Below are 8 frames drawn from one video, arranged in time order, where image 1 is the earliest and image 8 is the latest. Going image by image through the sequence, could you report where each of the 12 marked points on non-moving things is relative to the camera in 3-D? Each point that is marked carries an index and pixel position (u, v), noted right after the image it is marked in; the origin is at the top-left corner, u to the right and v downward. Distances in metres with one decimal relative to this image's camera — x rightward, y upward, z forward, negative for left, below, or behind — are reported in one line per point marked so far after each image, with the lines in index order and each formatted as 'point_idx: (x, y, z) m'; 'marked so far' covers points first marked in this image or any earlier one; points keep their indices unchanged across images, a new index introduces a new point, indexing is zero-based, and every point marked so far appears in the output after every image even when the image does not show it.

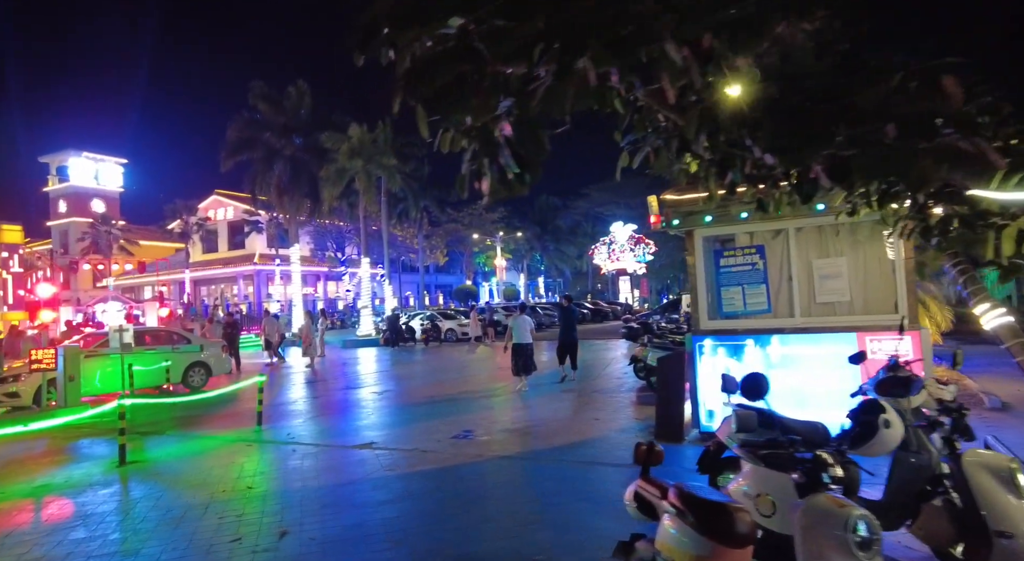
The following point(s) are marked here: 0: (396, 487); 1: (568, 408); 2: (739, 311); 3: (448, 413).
0: (-1.1, -2.0, +6.1) m
1: (+0.9, -2.0, +10.2) m
2: (+2.5, -0.3, +7.0) m
3: (-1.0, -2.1, +10.2) m
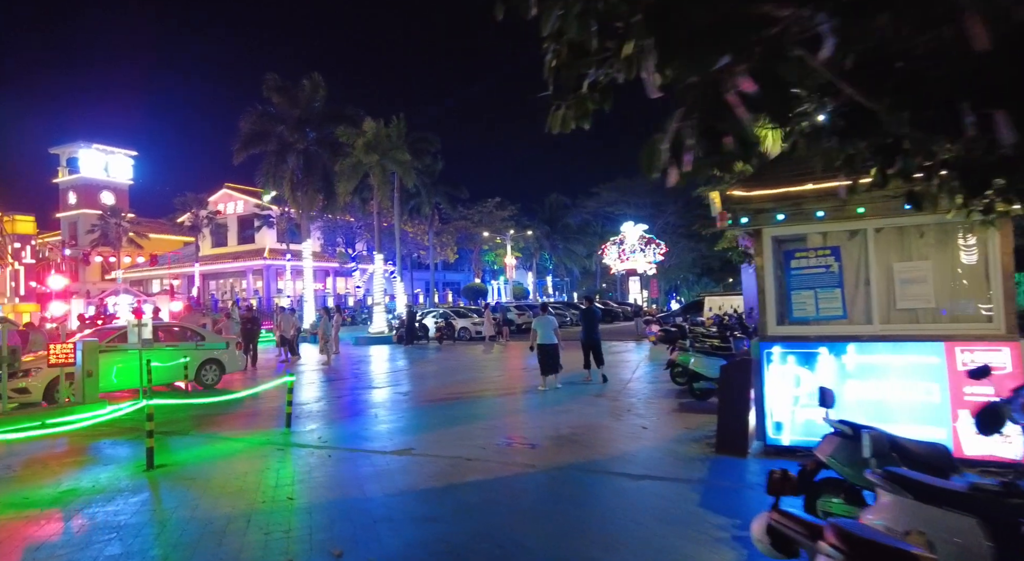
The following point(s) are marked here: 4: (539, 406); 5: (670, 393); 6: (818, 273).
0: (-0.6, -2.0, +5.7) m
1: (+1.5, -2.0, +9.7) m
2: (+3.1, -0.4, +6.5) m
3: (-0.4, -2.1, +9.8) m
4: (+0.5, -2.1, +10.6) m
5: (+2.8, -2.0, +11.1) m
6: (+3.2, +0.1, +6.5) m
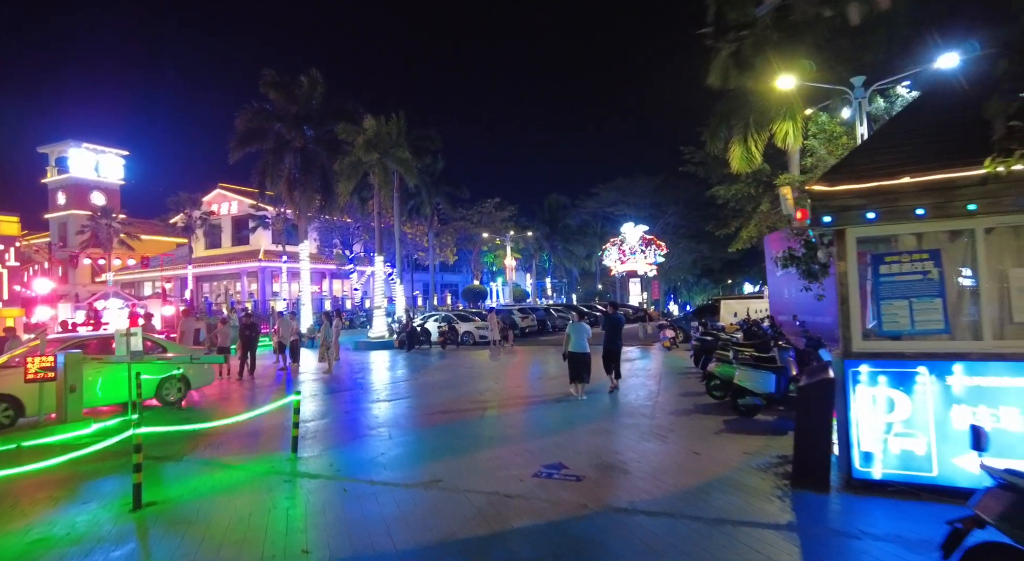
0: (-0.1, -2.0, +4.7) m
1: (+1.9, -2.1, +8.8) m
2: (+3.5, -0.4, +5.6) m
3: (0.0, -2.2, +8.8) m
4: (+0.9, -2.2, +9.7) m
5: (+3.2, -2.1, +10.2) m
6: (+3.6, 0.0, +5.6) m
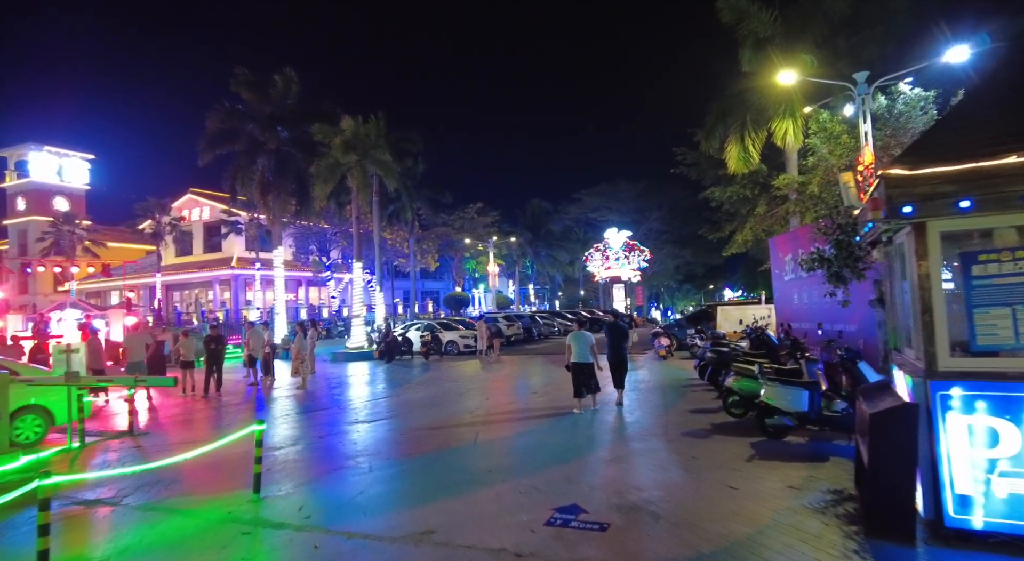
0: (0.0, -2.1, +3.6) m
1: (+1.9, -2.2, +7.7) m
2: (+3.6, -0.5, +4.6) m
3: (0.0, -2.3, +7.7) m
4: (+0.9, -2.3, +8.6) m
5: (+3.2, -2.1, +9.1) m
6: (+3.7, 0.0, +4.6) m
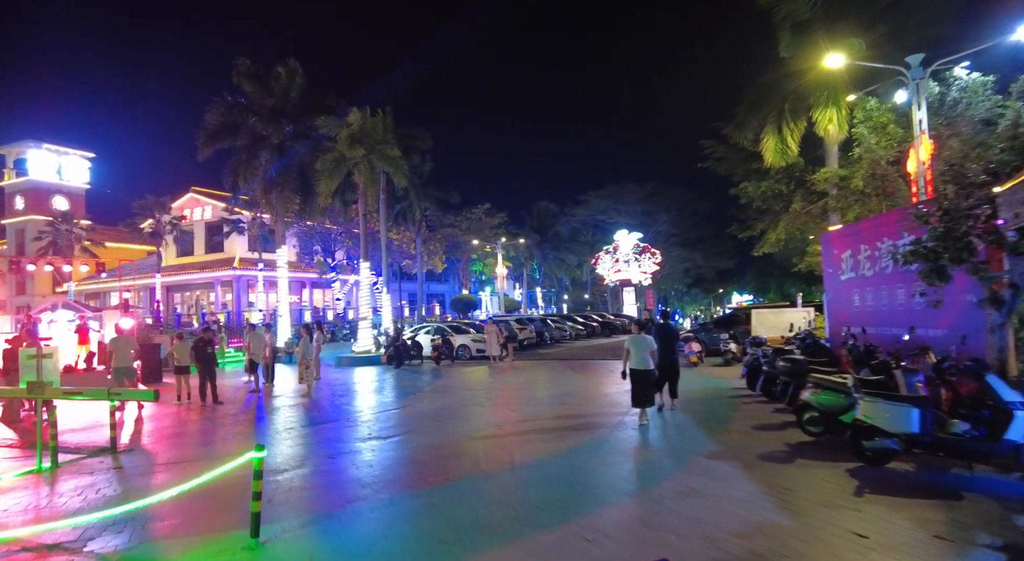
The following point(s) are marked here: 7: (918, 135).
0: (+0.5, -2.0, +2.2) m
1: (+2.4, -2.1, +6.4) m
2: (+4.1, -0.4, +3.2) m
3: (+0.5, -2.2, +6.3) m
4: (+1.4, -2.2, +7.2) m
5: (+3.7, -2.1, +7.7) m
6: (+4.2, +0.1, +3.2) m
7: (+9.2, +3.3, +14.2) m
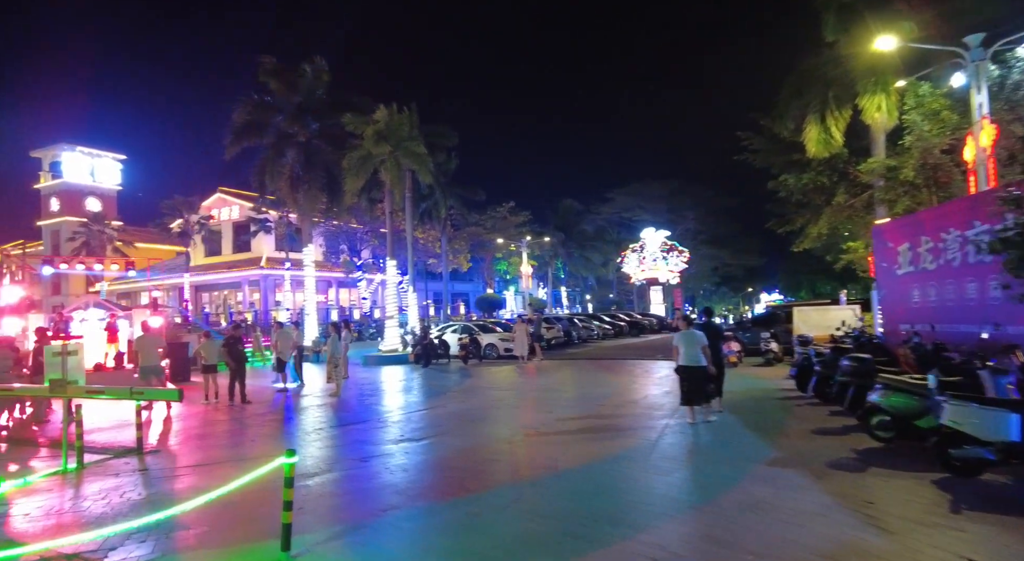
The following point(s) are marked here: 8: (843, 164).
0: (+0.8, -1.9, +1.7) m
1: (+2.9, -2.0, +5.7) m
2: (+4.4, -0.3, +2.6) m
3: (+0.9, -2.1, +5.8) m
4: (+1.9, -2.1, +6.6) m
5: (+4.2, -2.0, +7.1) m
6: (+4.5, +0.1, +2.6) m
7: (+9.9, +3.4, +13.3) m
8: (+10.2, +3.6, +19.5) m
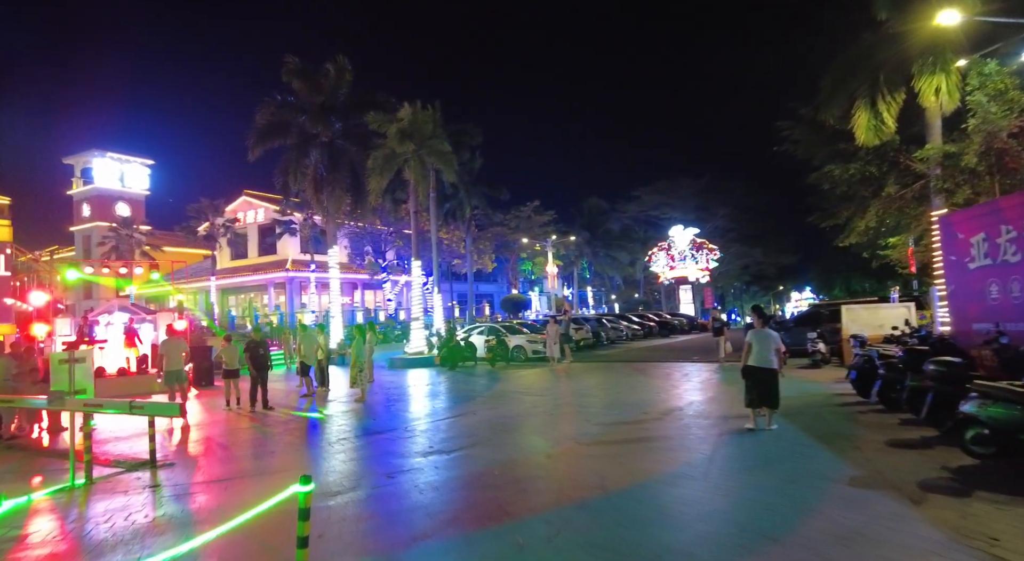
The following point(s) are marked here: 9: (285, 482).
0: (+1.0, -1.8, +0.8) m
1: (+3.3, -2.0, +4.8) m
2: (+4.7, -0.2, +1.6) m
3: (+1.3, -2.1, +4.9) m
4: (+2.3, -2.1, +5.8) m
5: (+4.7, -1.9, +6.1) m
6: (+4.8, +0.2, +1.6) m
7: (+10.5, +3.5, +12.2) m
8: (+11.0, +3.7, +18.3) m
9: (-2.8, -2.5, +7.7) m
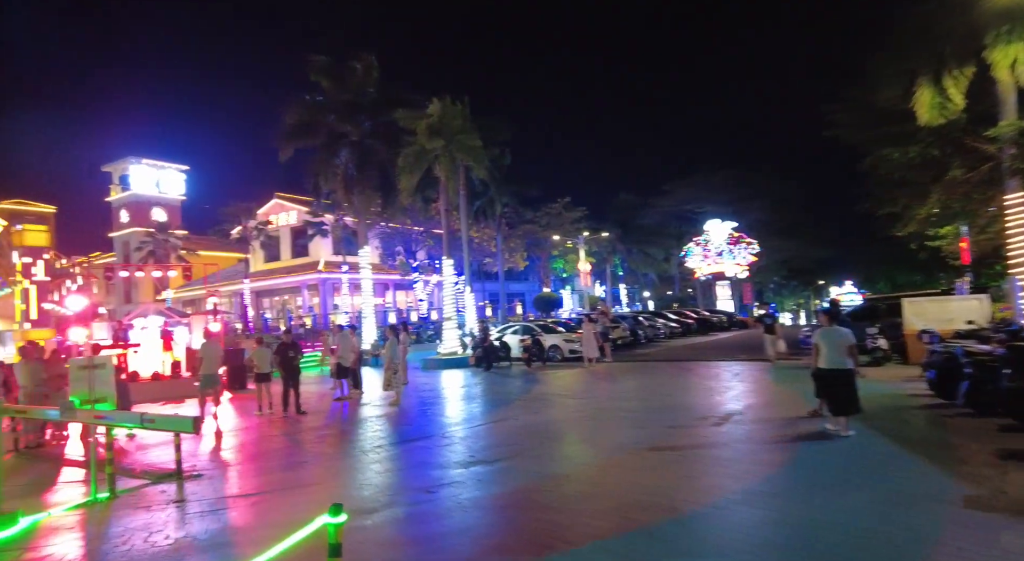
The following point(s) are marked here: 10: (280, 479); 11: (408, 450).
0: (+1.3, -1.8, +0.1) m
1: (+3.7, -1.8, +3.9) m
2: (+4.9, -0.1, +0.6) m
3: (+1.8, -2.0, +4.1) m
4: (+2.8, -2.0, +4.9) m
5: (+5.2, -1.8, +5.2) m
6: (+5.0, +0.4, +0.6) m
7: (+11.2, +3.7, +10.9) m
8: (+12.0, +4.0, +17.0) m
9: (-2.2, -2.4, +7.1) m
10: (-3.0, -2.6, +8.1) m
11: (-1.5, -2.5, +9.6) m
